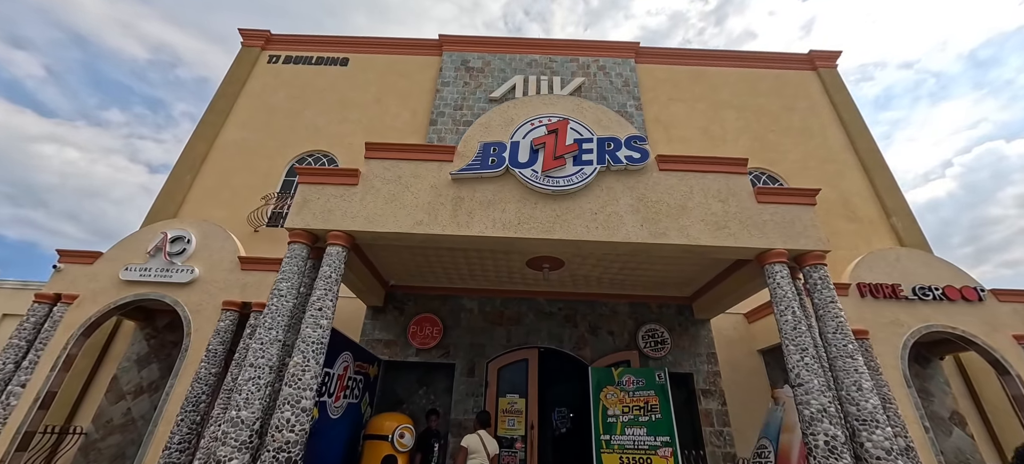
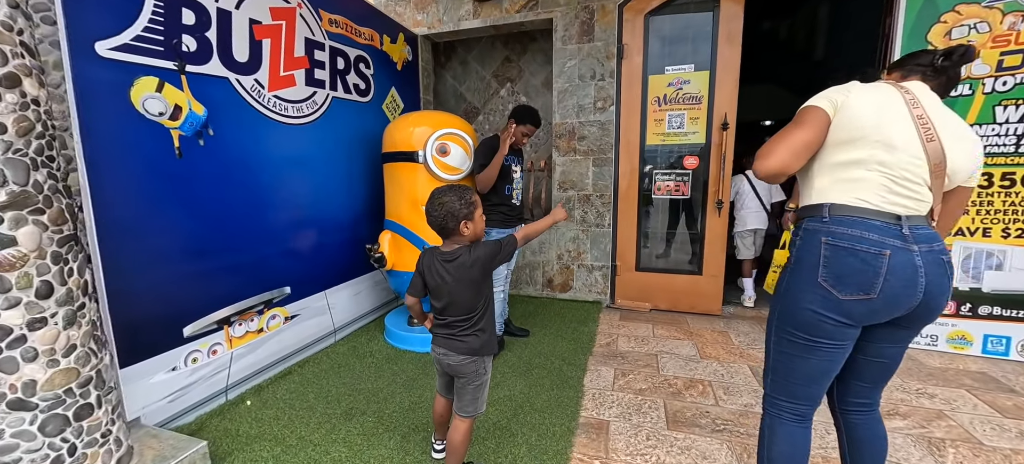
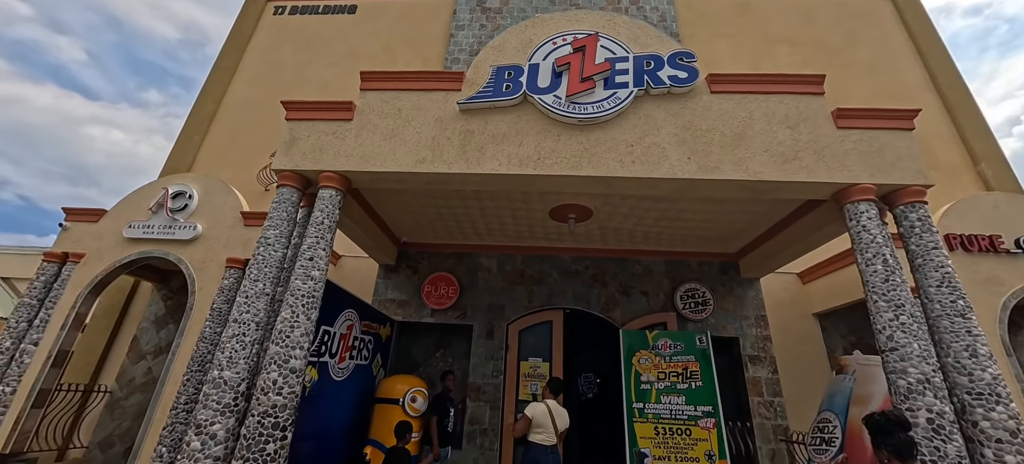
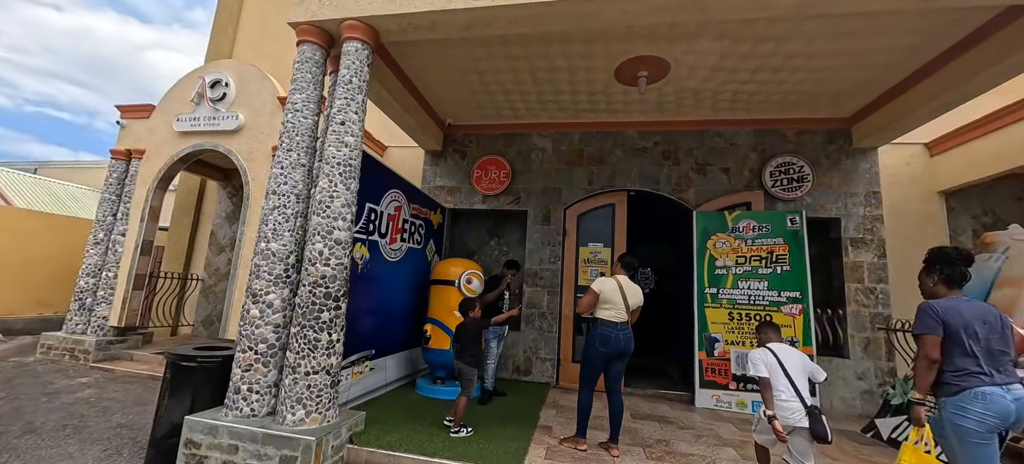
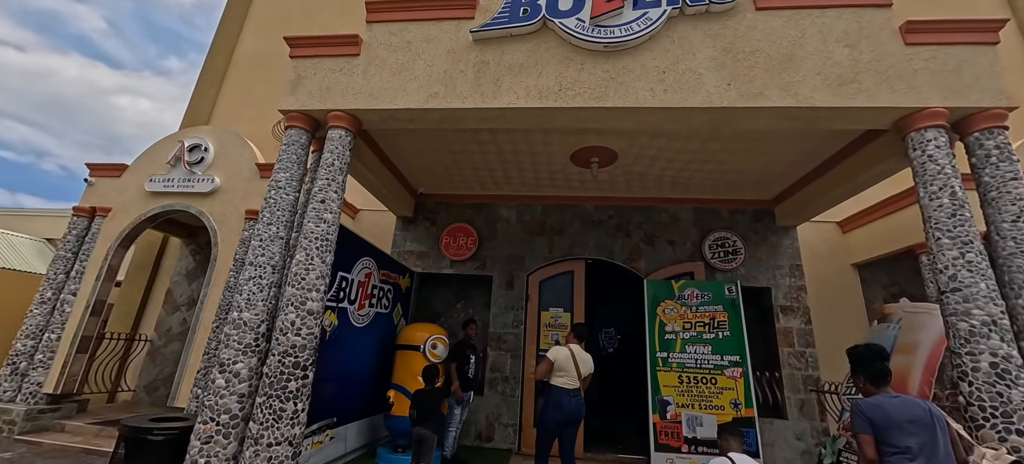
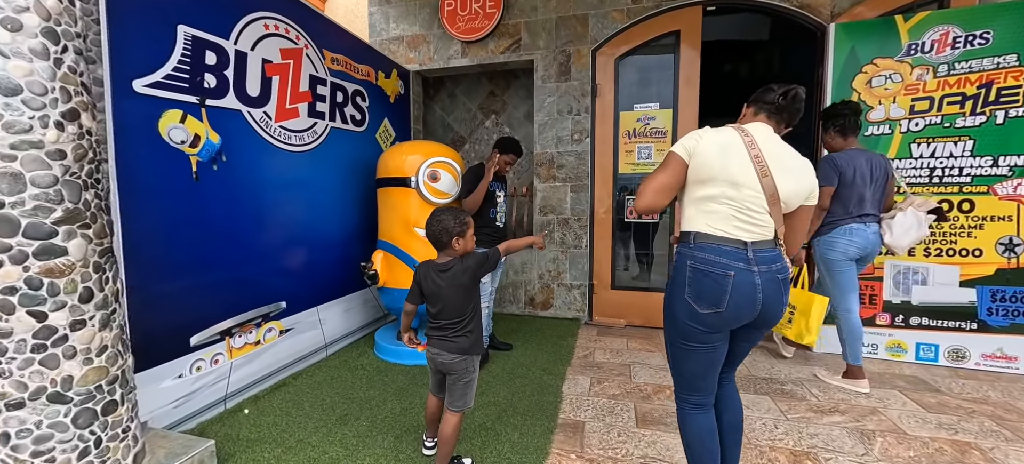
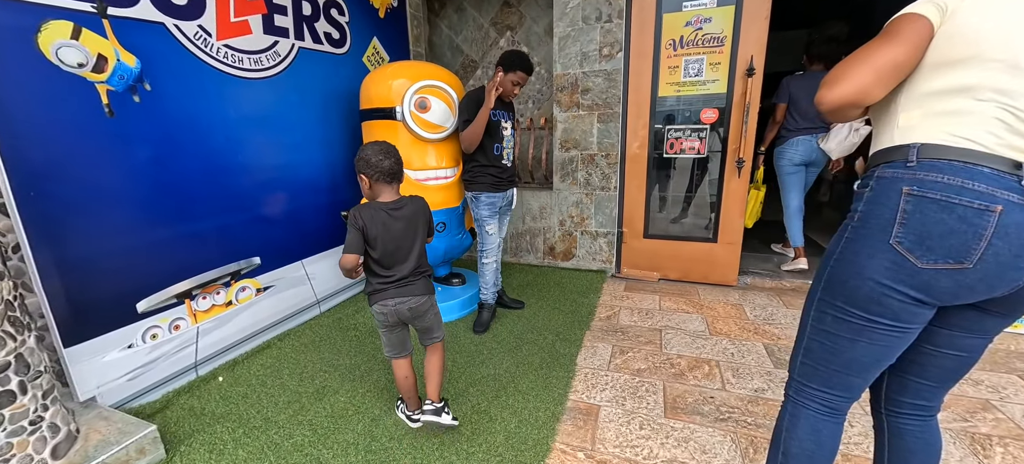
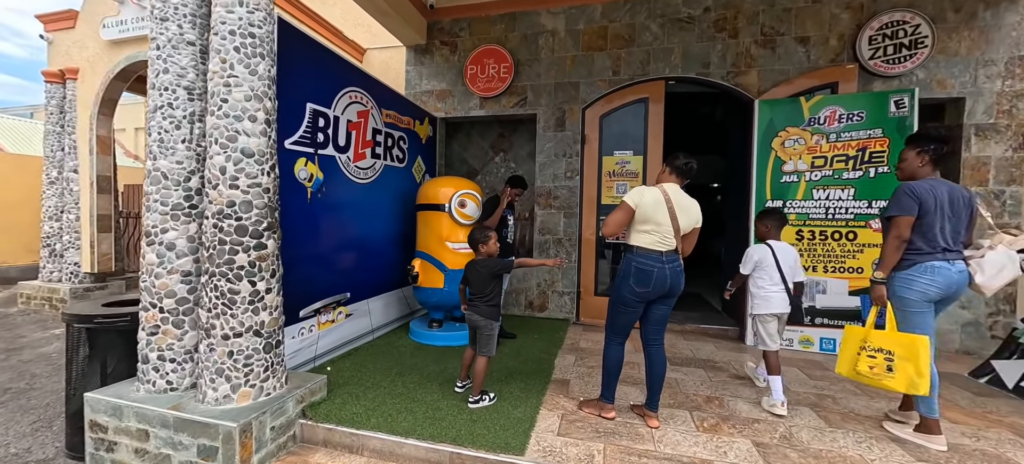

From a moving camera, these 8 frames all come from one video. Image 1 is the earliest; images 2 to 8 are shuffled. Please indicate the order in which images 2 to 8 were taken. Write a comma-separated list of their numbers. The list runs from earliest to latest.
3, 5, 4, 8, 6, 2, 7
